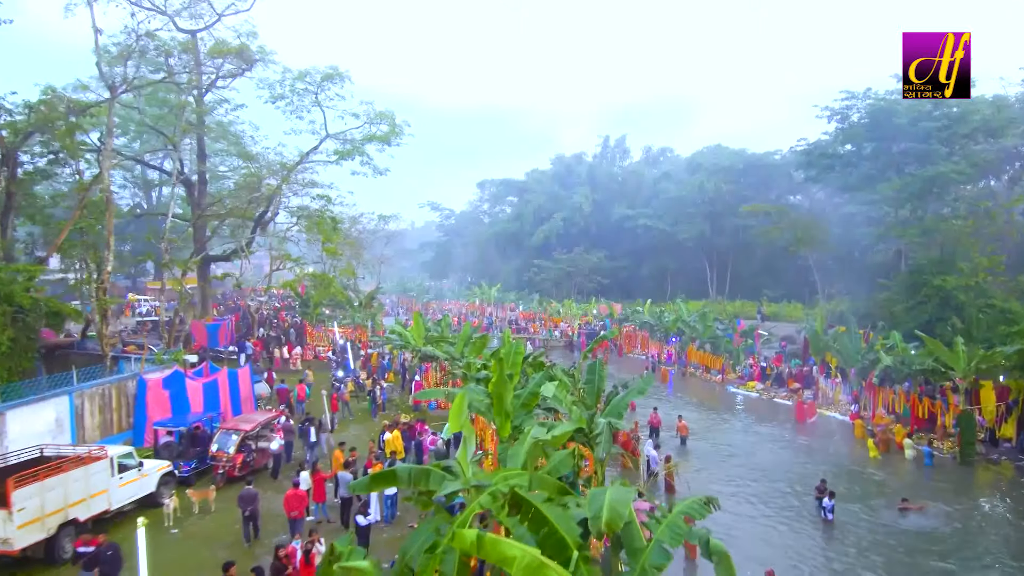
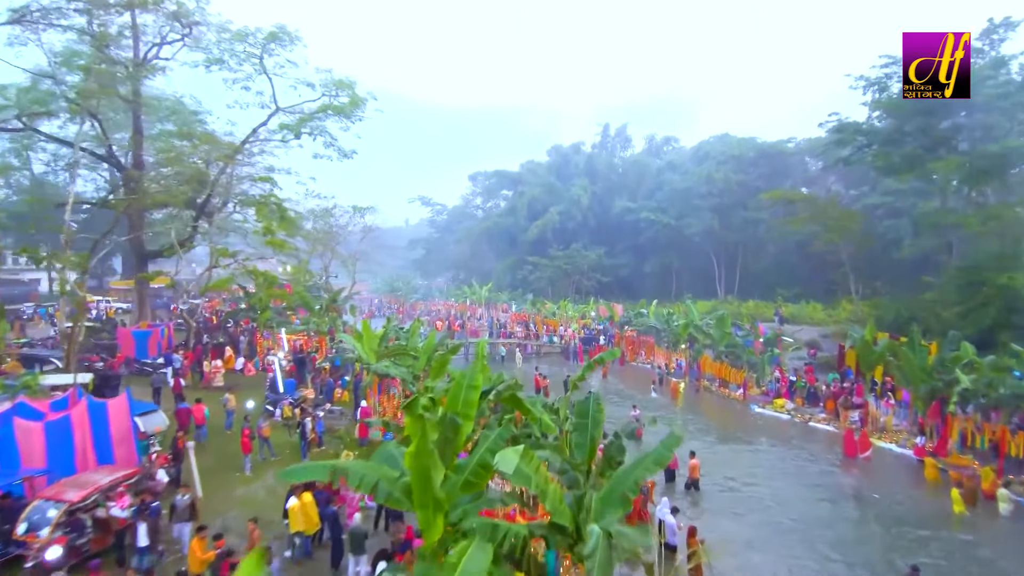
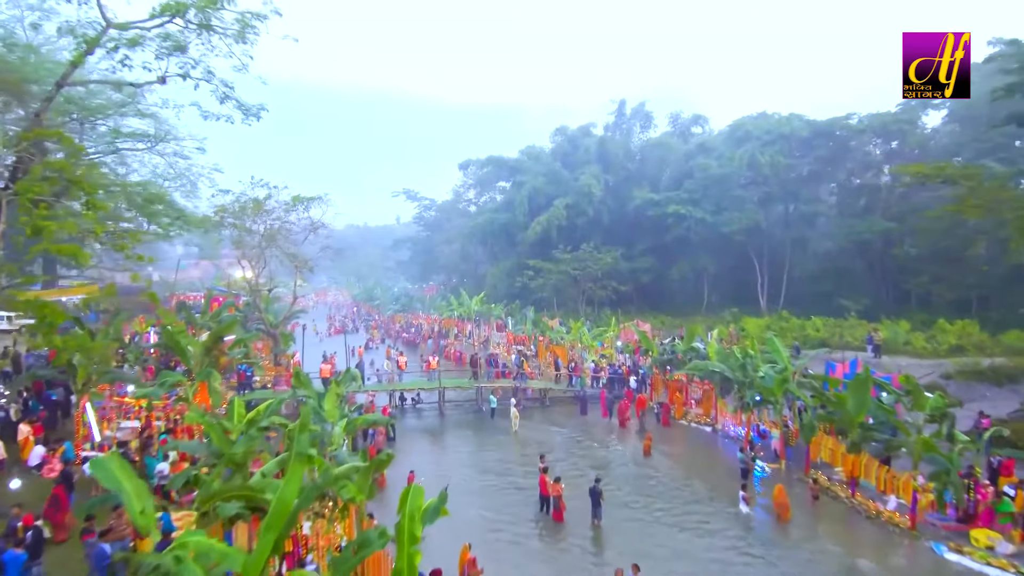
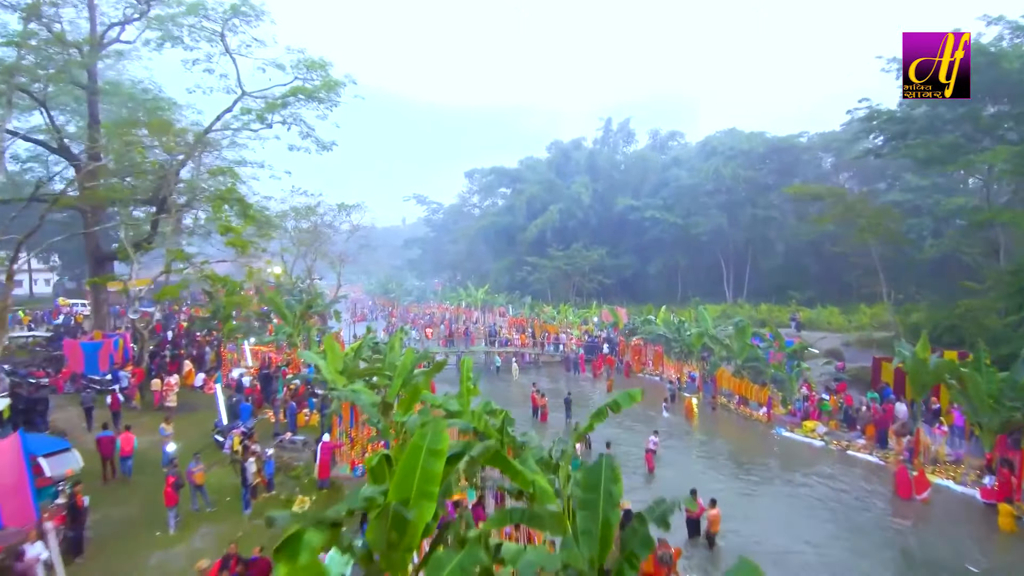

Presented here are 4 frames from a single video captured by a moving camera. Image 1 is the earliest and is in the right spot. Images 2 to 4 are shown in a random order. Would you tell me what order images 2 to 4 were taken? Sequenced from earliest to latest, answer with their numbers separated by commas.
2, 4, 3
